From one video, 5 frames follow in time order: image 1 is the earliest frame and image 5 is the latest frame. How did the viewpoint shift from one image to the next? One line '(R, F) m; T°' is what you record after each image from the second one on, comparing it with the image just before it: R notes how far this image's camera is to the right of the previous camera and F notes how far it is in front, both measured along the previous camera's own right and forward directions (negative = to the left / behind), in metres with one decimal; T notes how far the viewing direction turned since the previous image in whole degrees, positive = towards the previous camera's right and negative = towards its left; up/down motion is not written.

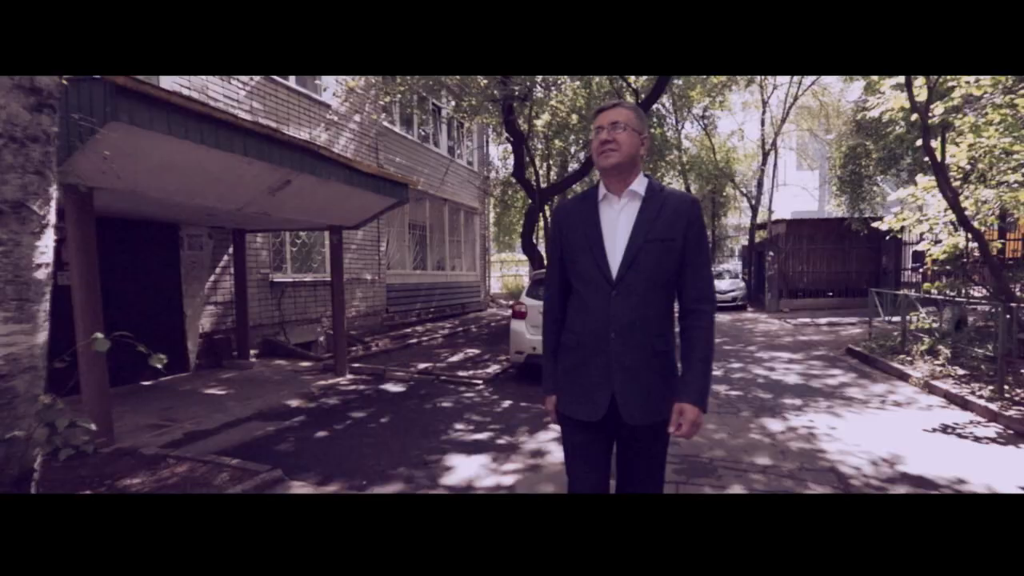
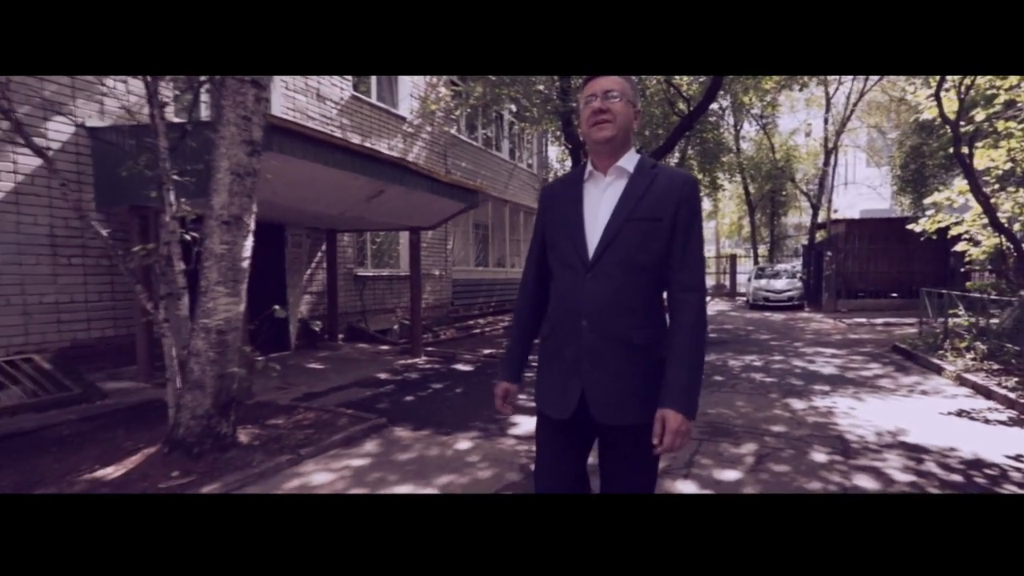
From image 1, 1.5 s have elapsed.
(0.0, -1.0) m; -6°
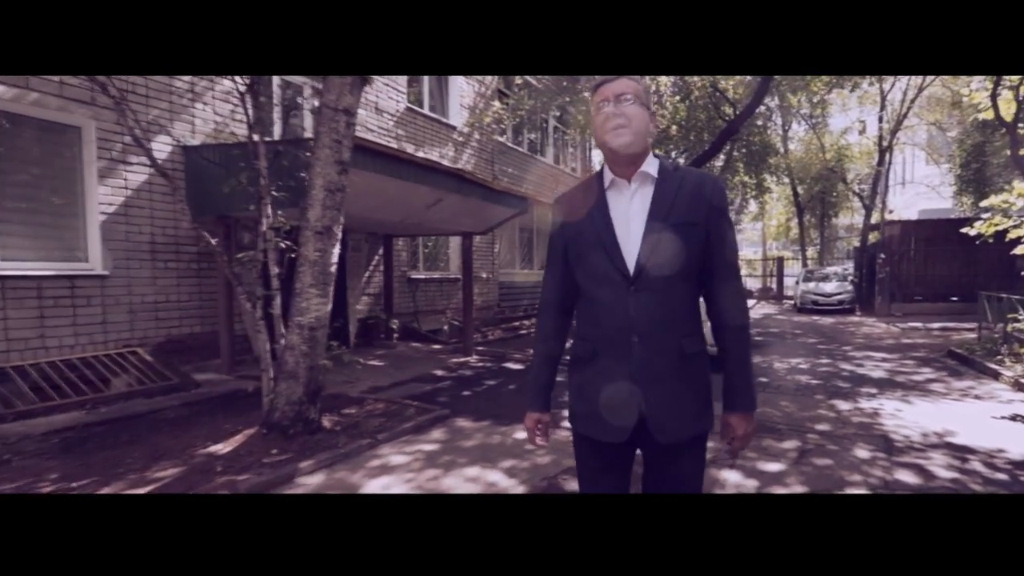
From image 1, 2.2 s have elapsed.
(-0.1, -0.4) m; -4°
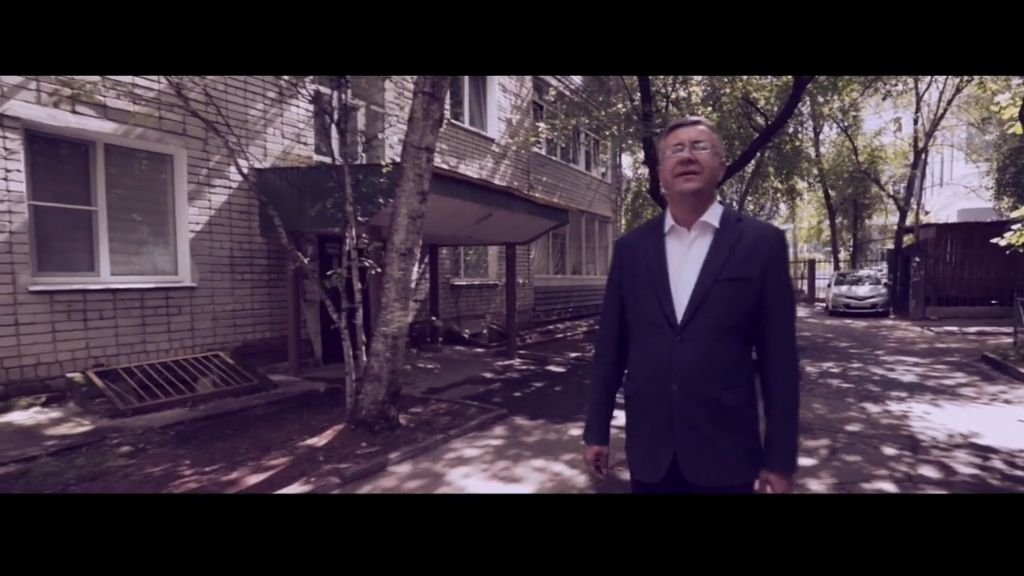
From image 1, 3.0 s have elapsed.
(-0.3, -0.6) m; -3°
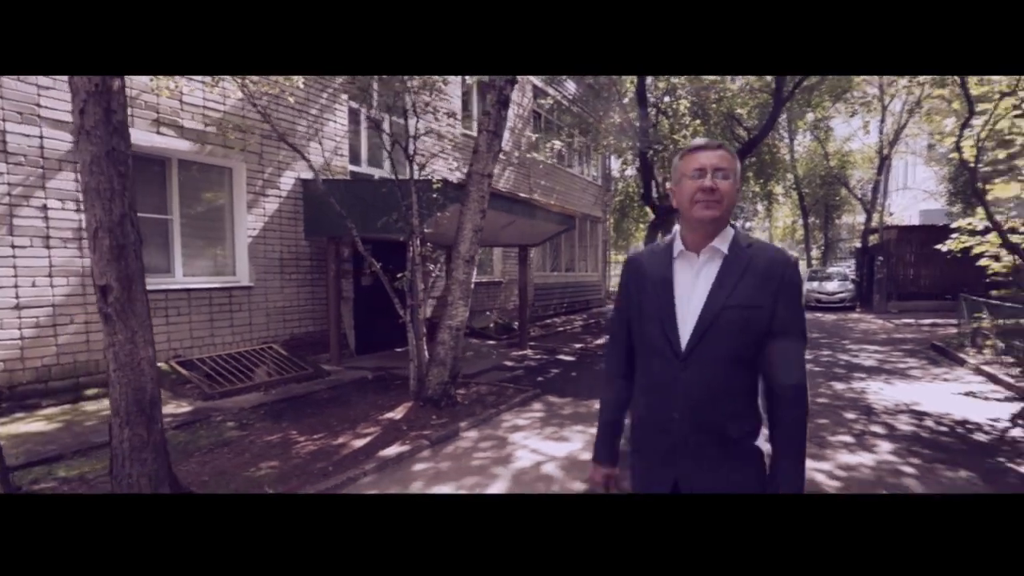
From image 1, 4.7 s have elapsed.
(-0.8, -1.2) m; +2°
